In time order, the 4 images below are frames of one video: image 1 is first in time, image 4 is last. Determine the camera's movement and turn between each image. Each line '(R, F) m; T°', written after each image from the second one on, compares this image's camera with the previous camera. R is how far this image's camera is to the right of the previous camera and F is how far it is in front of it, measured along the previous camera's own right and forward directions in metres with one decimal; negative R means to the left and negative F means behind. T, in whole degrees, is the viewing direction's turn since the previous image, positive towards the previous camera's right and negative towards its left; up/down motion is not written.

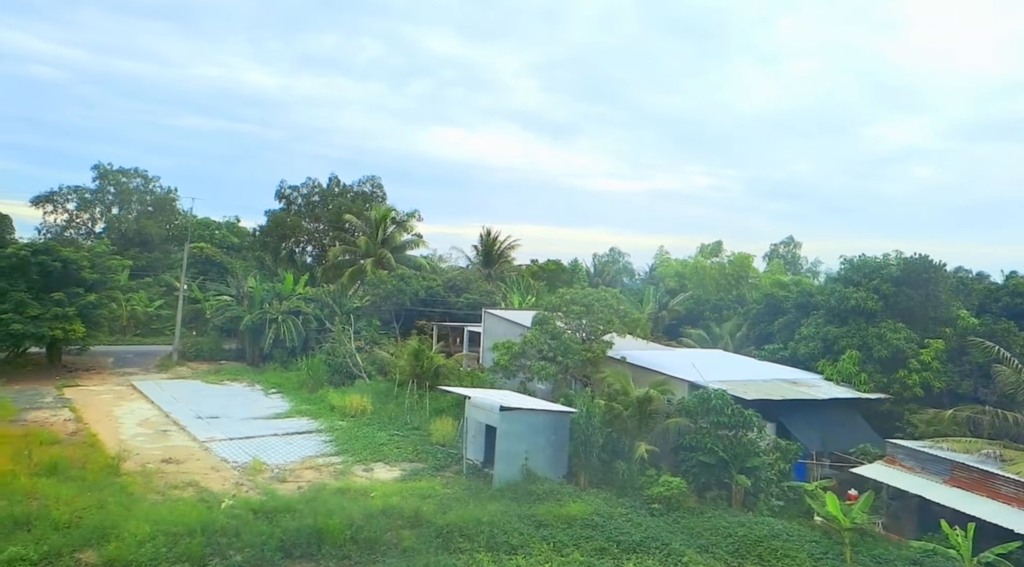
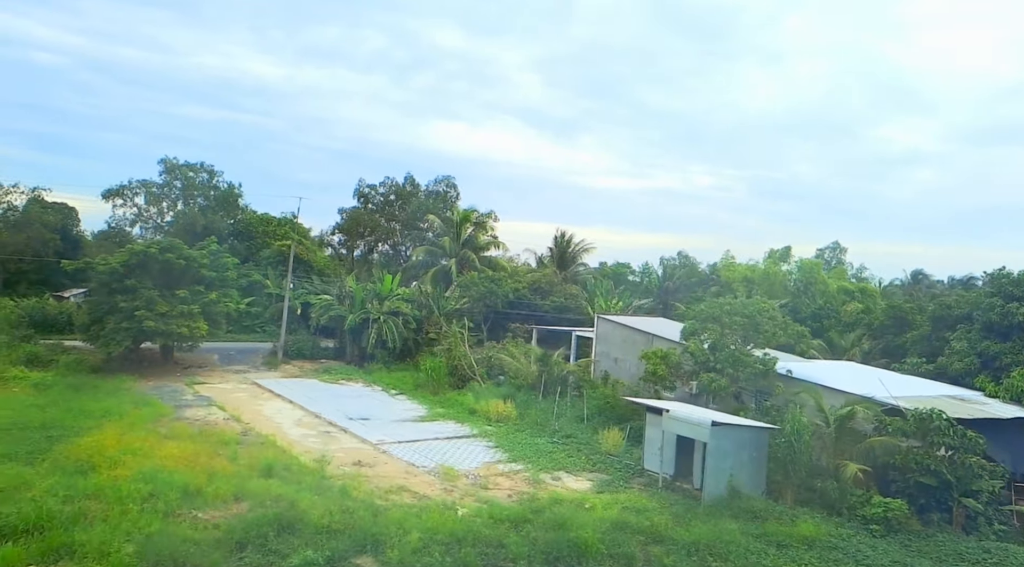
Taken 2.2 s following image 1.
(-2.4, 0.0) m; -2°
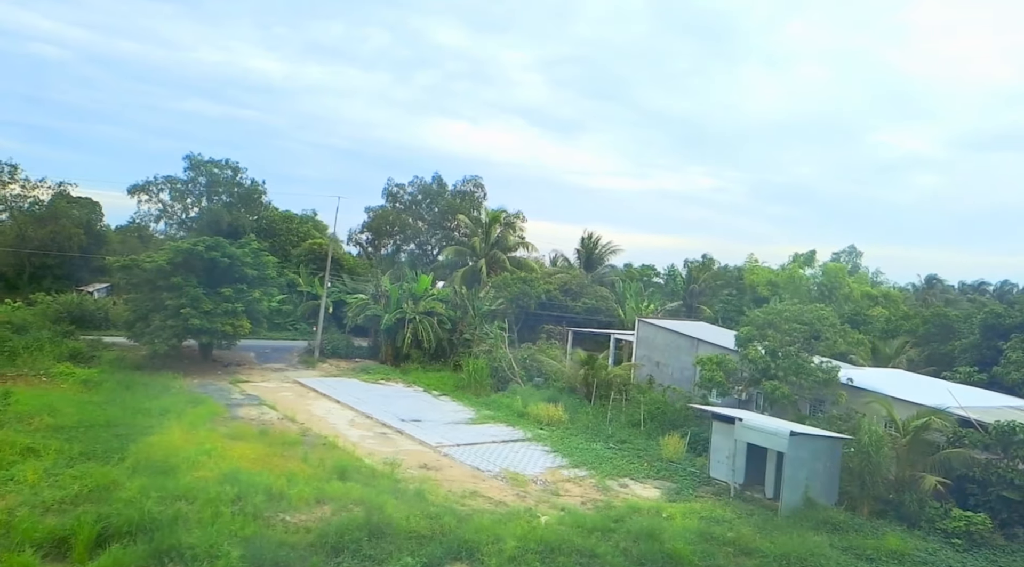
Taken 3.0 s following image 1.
(-0.9, 0.0) m; -1°
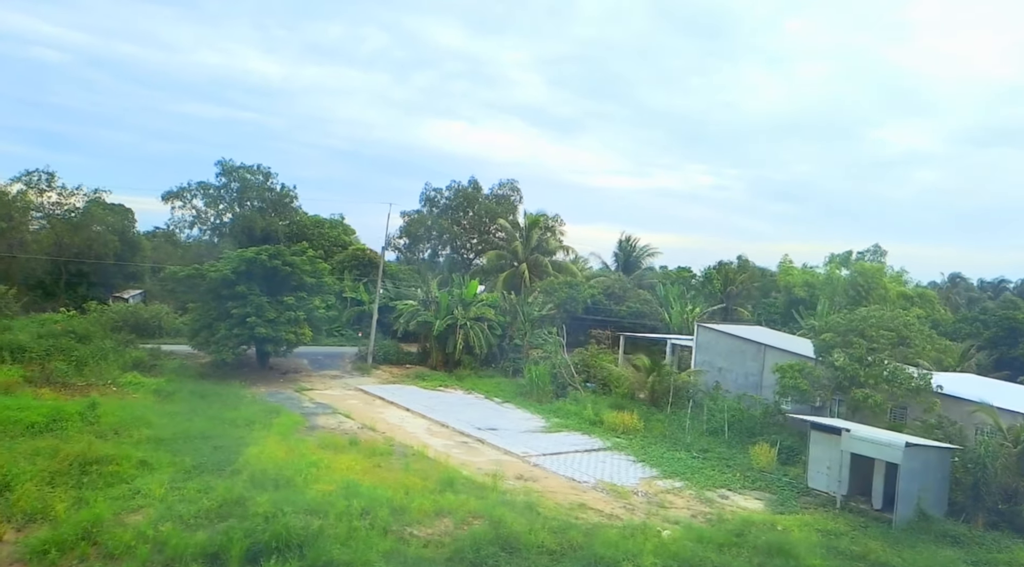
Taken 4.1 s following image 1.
(-1.2, 0.0) m; -1°
